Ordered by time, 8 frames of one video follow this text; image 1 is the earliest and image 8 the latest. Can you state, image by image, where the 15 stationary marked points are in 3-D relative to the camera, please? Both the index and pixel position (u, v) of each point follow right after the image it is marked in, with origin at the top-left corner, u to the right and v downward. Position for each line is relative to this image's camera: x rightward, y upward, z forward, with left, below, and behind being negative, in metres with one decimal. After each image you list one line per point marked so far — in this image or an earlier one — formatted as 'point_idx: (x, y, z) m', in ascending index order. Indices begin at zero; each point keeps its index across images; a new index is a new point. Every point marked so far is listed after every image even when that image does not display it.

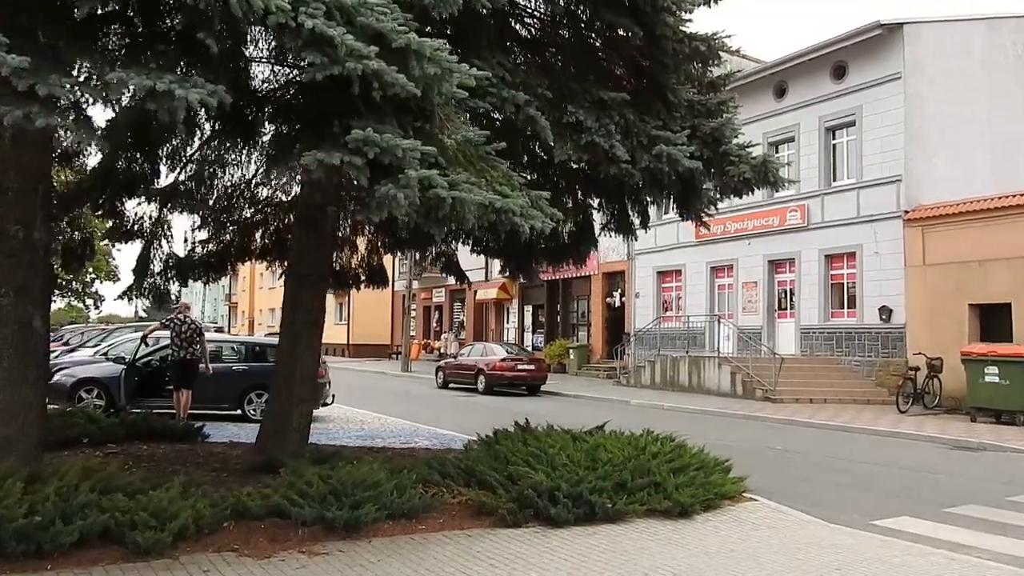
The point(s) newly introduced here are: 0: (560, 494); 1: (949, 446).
0: (+0.3, -1.5, +6.4) m
1: (+6.4, -2.3, +12.9) m
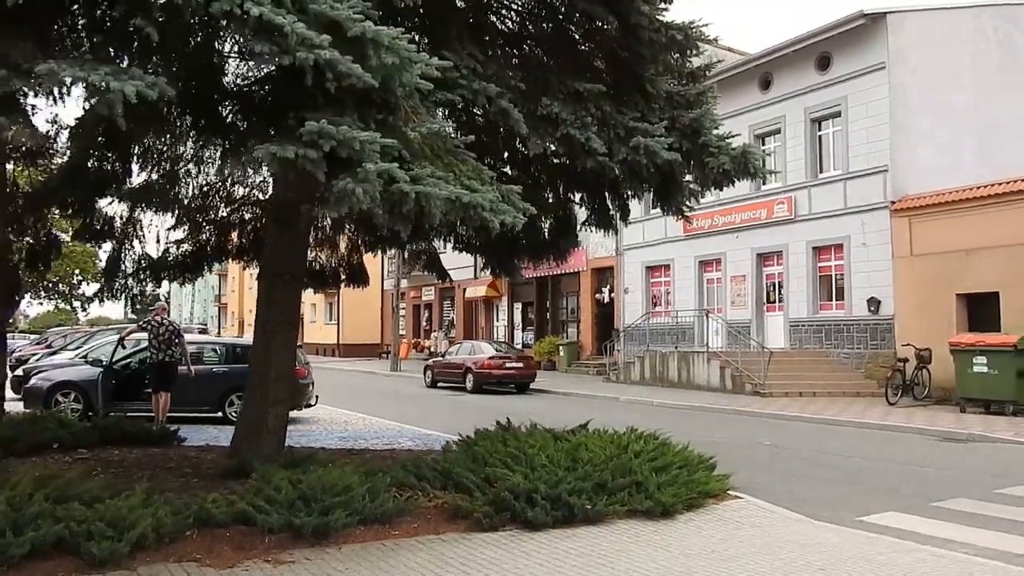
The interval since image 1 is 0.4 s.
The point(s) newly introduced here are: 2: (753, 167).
0: (+0.2, -1.5, +6.3) m
1: (+6.1, -2.2, +12.8) m
2: (+2.1, +1.1, +7.7) m
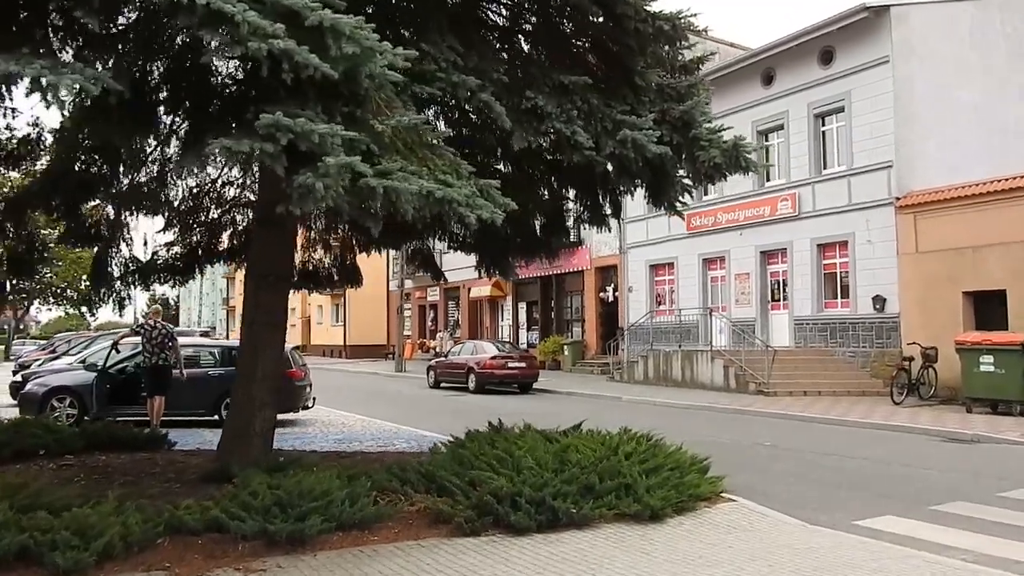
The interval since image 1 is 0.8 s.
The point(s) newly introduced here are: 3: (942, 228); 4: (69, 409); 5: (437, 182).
0: (+0.1, -1.5, +6.1) m
1: (+6.1, -2.1, +12.5) m
2: (+2.0, +1.1, +7.6) m
3: (+8.4, +1.2, +17.3) m
4: (-6.5, -1.8, +13.0) m
5: (-0.4, +0.6, +5.2) m
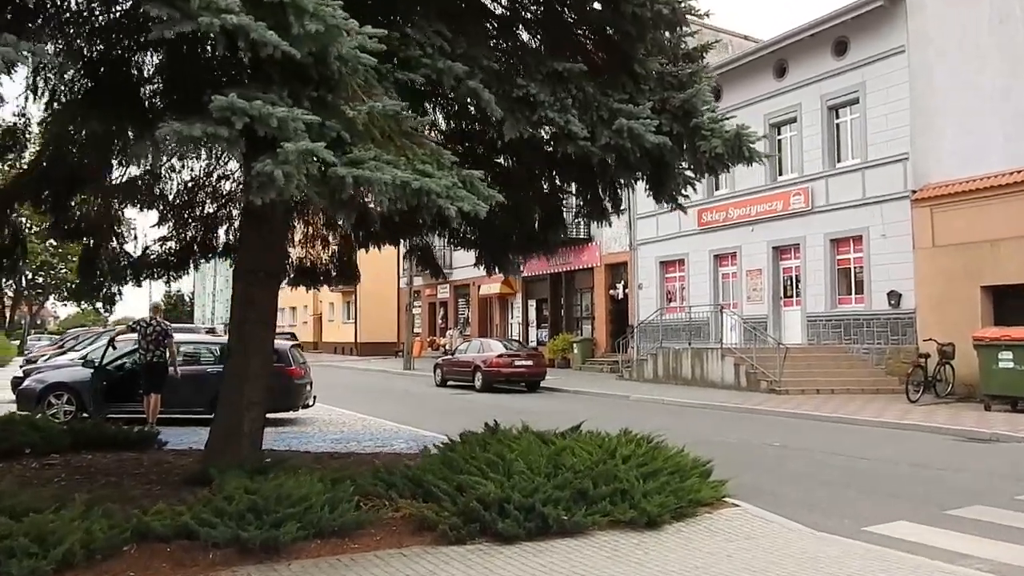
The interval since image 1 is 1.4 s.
0: (0.0, -1.4, +5.8) m
1: (+6.1, -2.1, +12.2) m
2: (+1.9, +1.1, +7.2) m
3: (+8.5, +1.3, +16.9) m
4: (-6.5, -1.7, +12.8) m
5: (-0.5, +0.6, +4.9) m
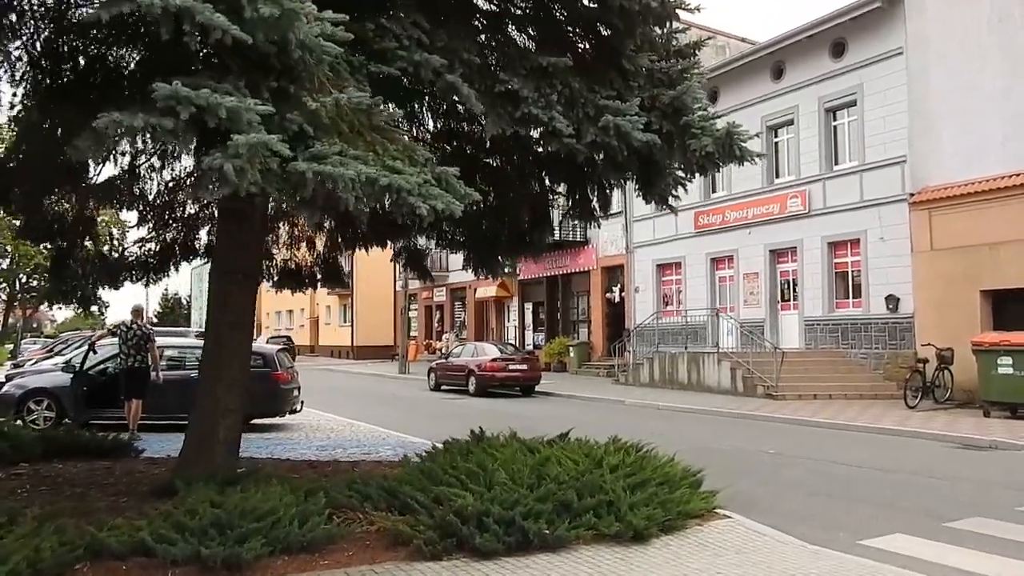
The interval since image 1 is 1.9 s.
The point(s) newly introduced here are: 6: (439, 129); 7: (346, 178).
0: (-0.1, -1.5, +5.6) m
1: (+6.0, -2.1, +11.9) m
2: (+1.8, +1.1, +7.0) m
3: (+8.4, +1.2, +16.6) m
4: (-6.6, -1.8, +12.6) m
5: (-0.7, +0.6, +4.6) m
6: (-0.7, +1.5, +8.6) m
7: (-0.8, +0.5, +4.3) m
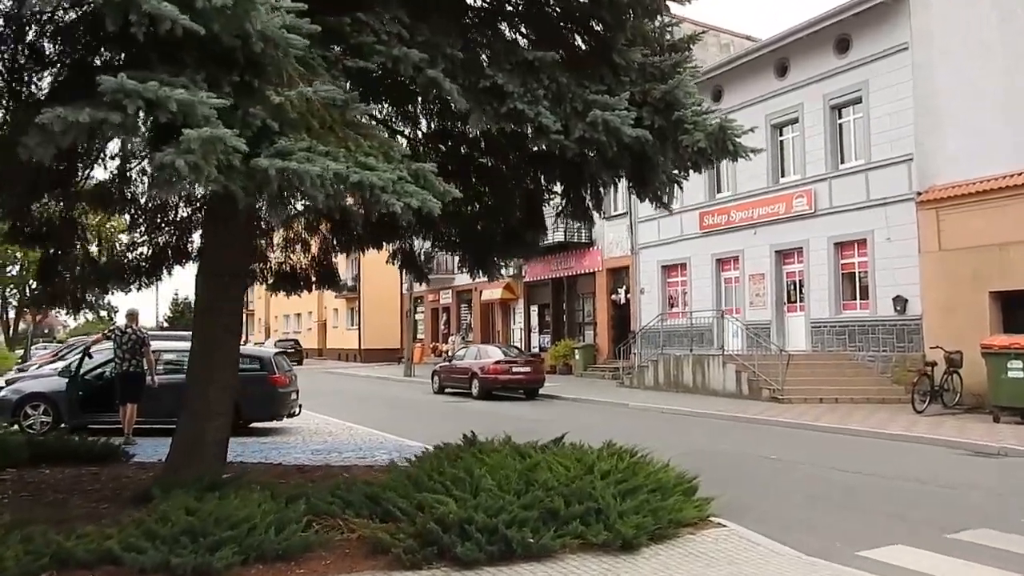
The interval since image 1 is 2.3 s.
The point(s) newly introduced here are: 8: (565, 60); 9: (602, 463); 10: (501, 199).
0: (-0.3, -1.5, +5.4) m
1: (+6.0, -2.1, +11.6) m
2: (+1.7, +1.1, +6.8) m
3: (+8.4, +1.2, +16.4) m
4: (-6.6, -1.8, +12.5) m
5: (-0.8, +0.6, +4.5) m
6: (-0.8, +1.5, +8.5) m
7: (-0.9, +0.5, +4.1) m
8: (+0.4, +1.8, +7.1) m
9: (+0.7, -1.4, +6.9) m
10: (-0.1, +0.9, +9.0) m
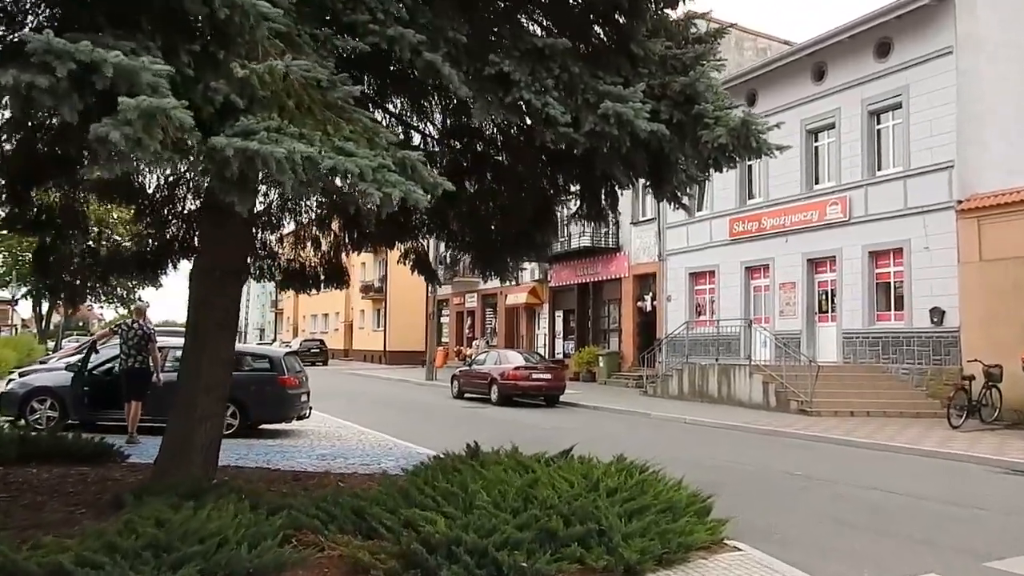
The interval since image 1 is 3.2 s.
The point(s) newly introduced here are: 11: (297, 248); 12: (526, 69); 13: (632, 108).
0: (-0.3, -1.5, +5.0) m
1: (+6.1, -2.3, +11.0) m
2: (+1.7, +1.0, +6.3) m
3: (+8.8, +0.9, +15.6) m
4: (-6.4, -1.7, +12.3) m
5: (-0.8, +0.6, +4.1) m
6: (-0.6, +1.5, +8.1) m
7: (-1.0, +0.5, +3.7) m
8: (+0.5, +1.8, +6.7) m
9: (+0.7, -1.4, +6.4) m
10: (0.0, +0.9, +8.6) m
11: (-2.6, +0.5, +10.8) m
12: (+0.1, +1.5, +6.0) m
13: (+0.8, +1.2, +5.9) m
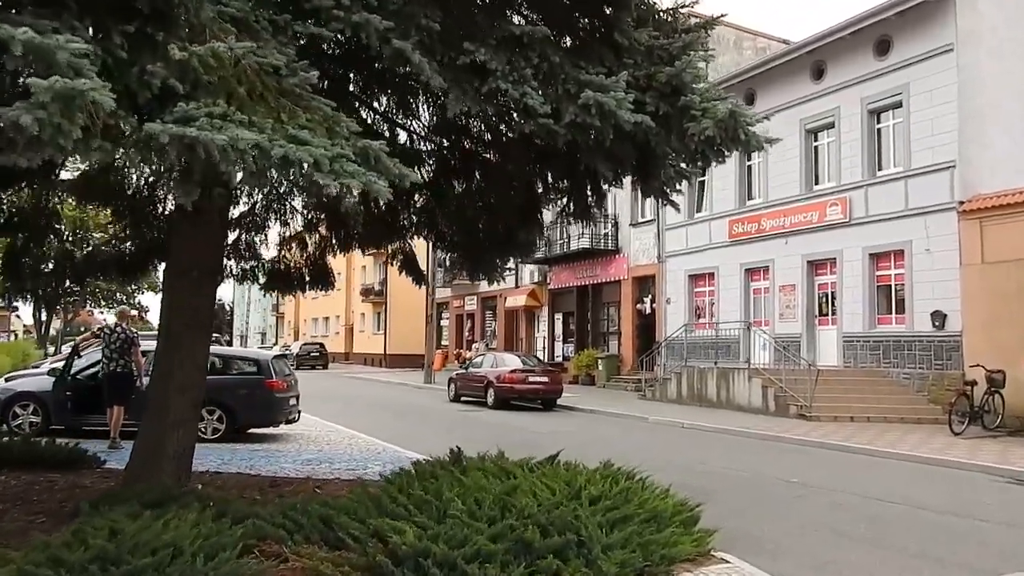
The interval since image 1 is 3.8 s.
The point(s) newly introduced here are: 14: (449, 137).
0: (-0.5, -1.5, +4.7) m
1: (+6.0, -2.3, +10.7) m
2: (+1.6, +1.1, +6.0) m
3: (+8.7, +0.9, +15.4) m
4: (-6.5, -1.7, +12.0) m
5: (-1.0, +0.6, +3.8) m
6: (-0.8, +1.5, +7.8) m
7: (-1.1, +0.6, +3.5) m
8: (+0.4, +1.8, +6.5) m
9: (+0.6, -1.4, +6.1) m
10: (-0.1, +0.9, +8.3) m
11: (-2.8, +0.5, +10.5) m
12: (-0.1, +1.5, +5.7) m
13: (+0.7, +1.2, +5.7) m
14: (-0.6, +1.4, +8.1) m
